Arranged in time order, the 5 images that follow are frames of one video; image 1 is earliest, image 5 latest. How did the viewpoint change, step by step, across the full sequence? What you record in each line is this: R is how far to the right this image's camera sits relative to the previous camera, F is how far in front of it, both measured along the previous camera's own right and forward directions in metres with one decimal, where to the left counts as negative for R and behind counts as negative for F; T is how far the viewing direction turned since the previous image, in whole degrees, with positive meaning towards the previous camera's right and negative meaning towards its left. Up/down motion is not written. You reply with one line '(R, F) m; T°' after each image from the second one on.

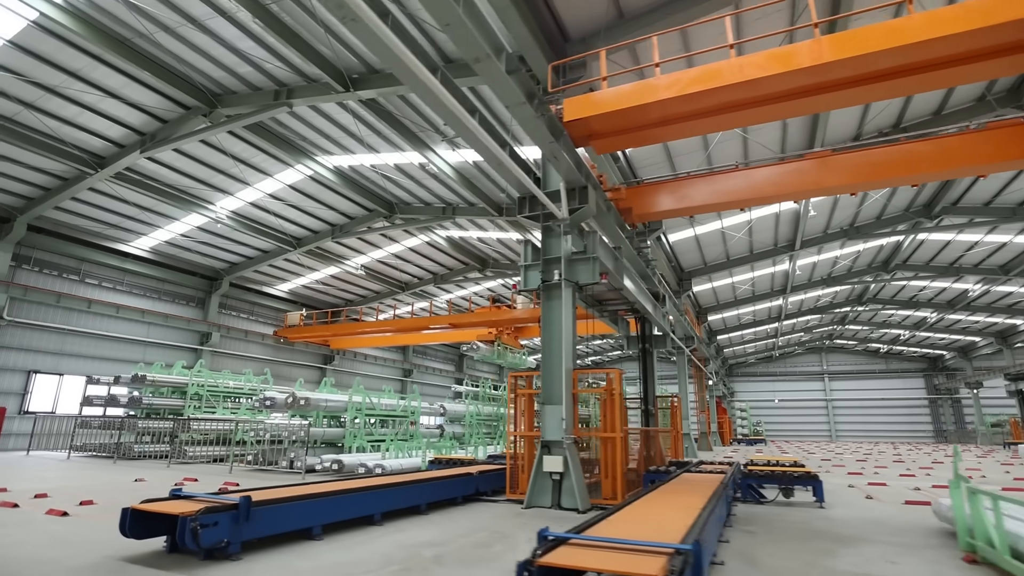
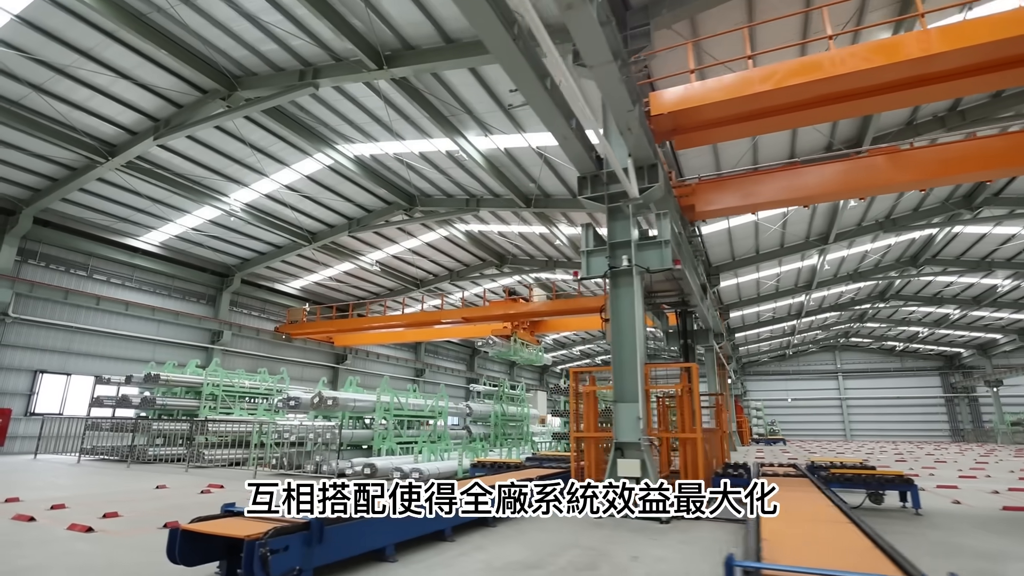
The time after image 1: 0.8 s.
(-0.8, +0.7) m; 0°
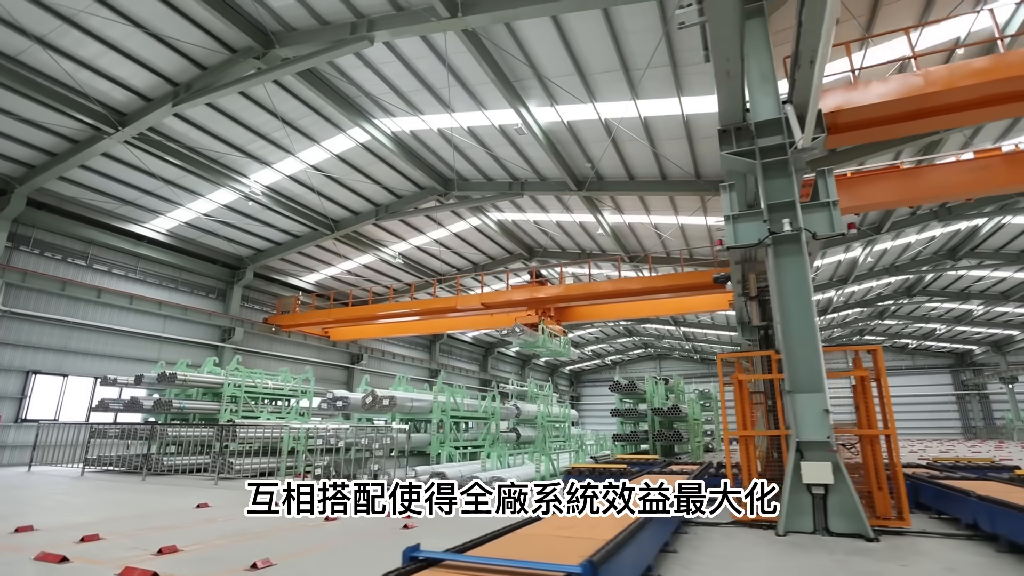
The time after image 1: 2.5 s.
(-1.6, +1.3) m; +1°
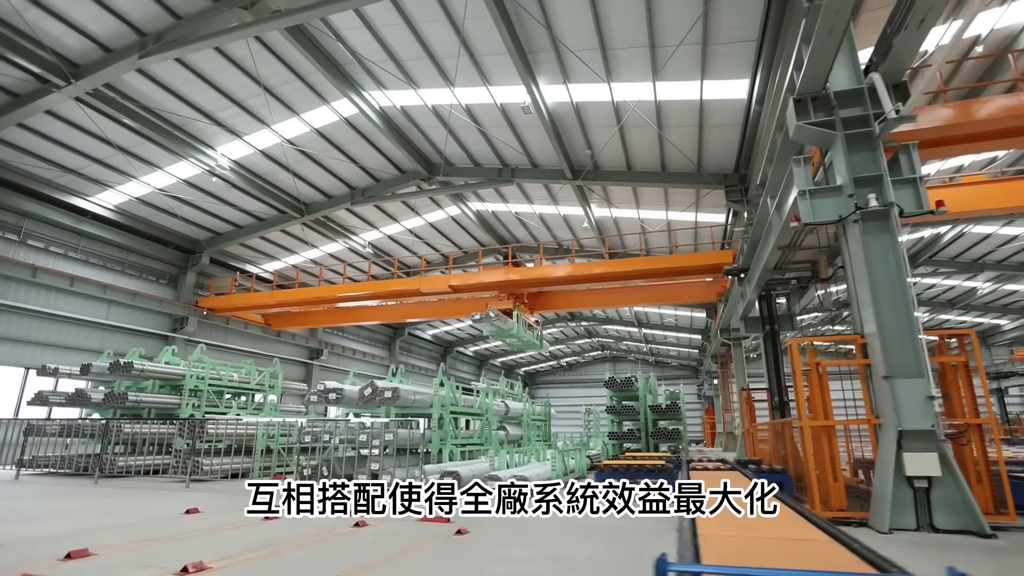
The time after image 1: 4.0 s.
(-1.1, +0.6) m; +6°
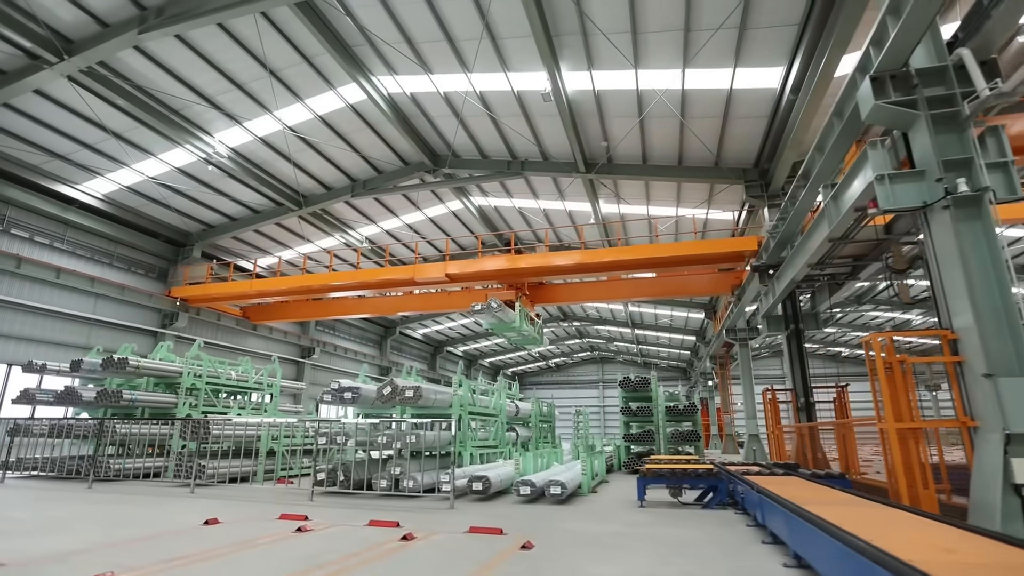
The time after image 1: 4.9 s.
(-0.7, +0.5) m; +2°
